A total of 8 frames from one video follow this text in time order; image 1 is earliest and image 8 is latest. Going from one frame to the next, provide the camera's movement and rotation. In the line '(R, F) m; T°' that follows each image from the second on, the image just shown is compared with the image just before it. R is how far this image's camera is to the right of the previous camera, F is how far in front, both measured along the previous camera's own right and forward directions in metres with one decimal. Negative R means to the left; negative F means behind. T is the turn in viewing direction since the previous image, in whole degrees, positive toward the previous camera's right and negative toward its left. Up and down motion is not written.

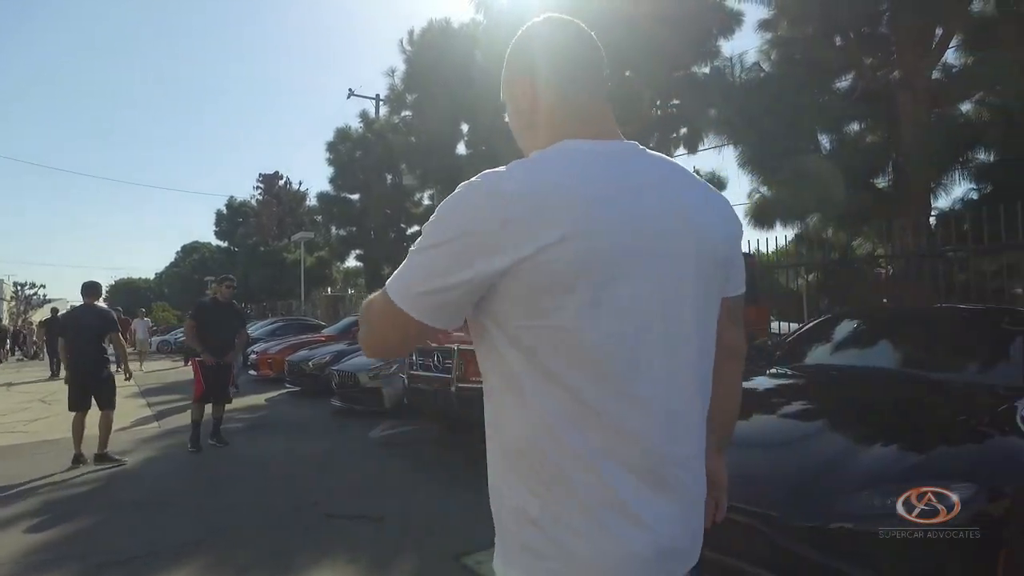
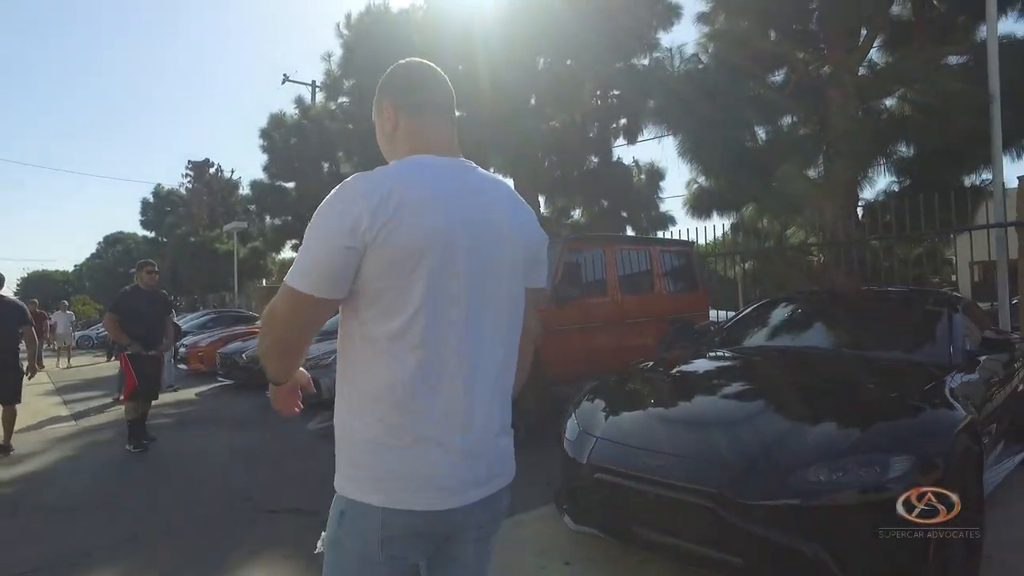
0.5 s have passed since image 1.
(0.0, +0.1) m; +5°
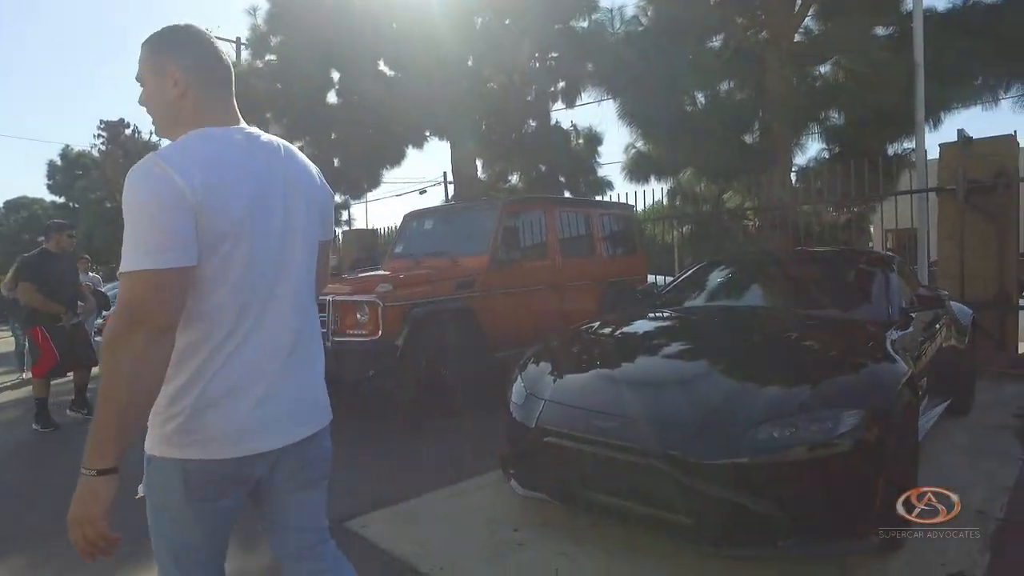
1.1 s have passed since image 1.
(0.0, +0.2) m; +5°
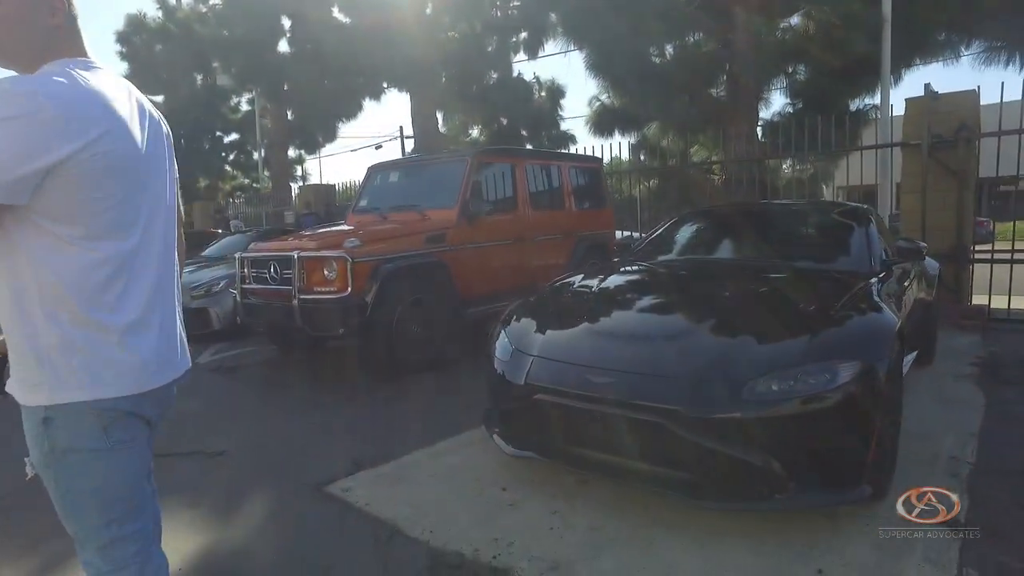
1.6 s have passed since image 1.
(-0.2, +0.2) m; +4°
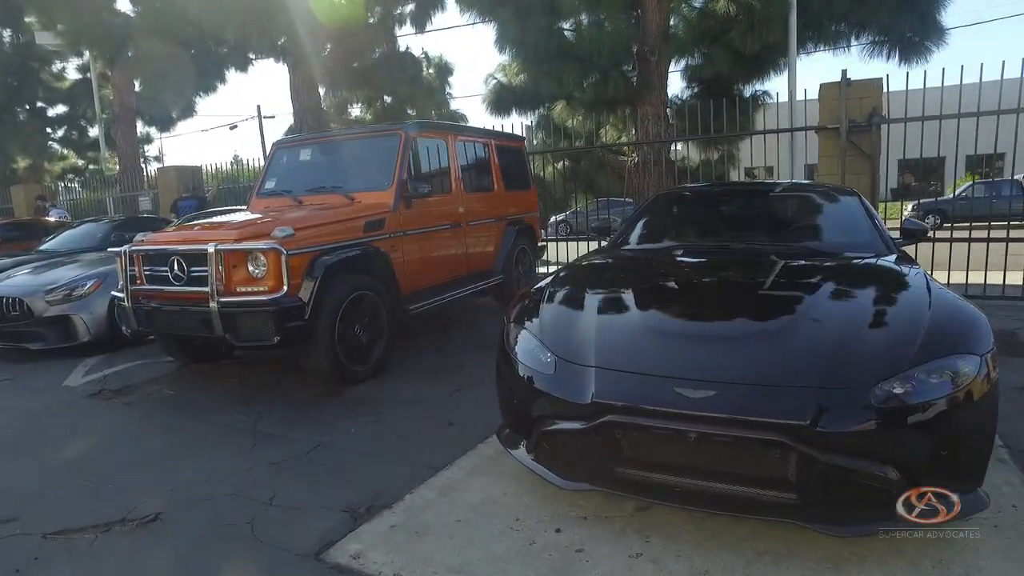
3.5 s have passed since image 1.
(-0.8, +0.8) m; +12°
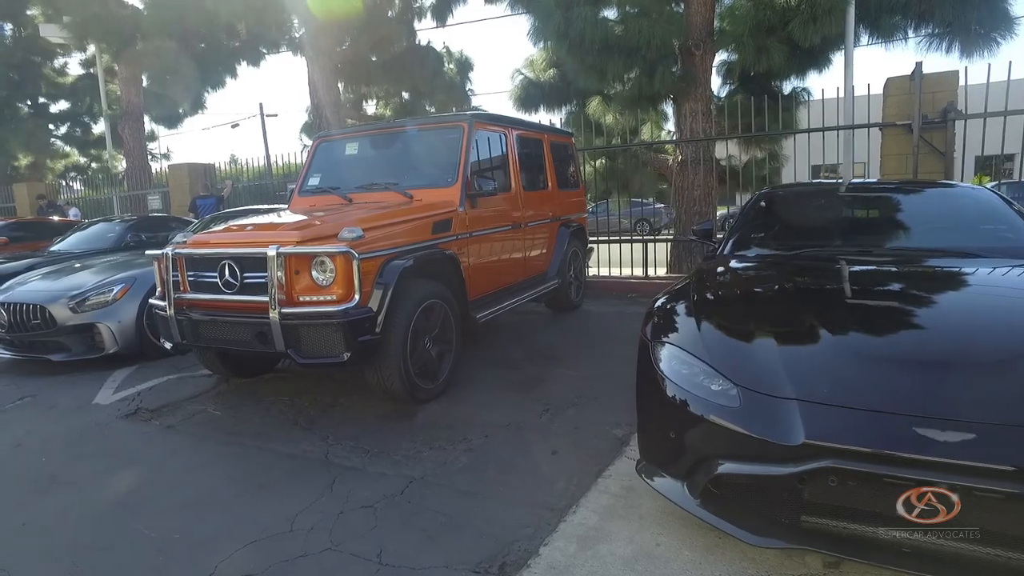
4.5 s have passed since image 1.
(-0.6, +0.5) m; +1°
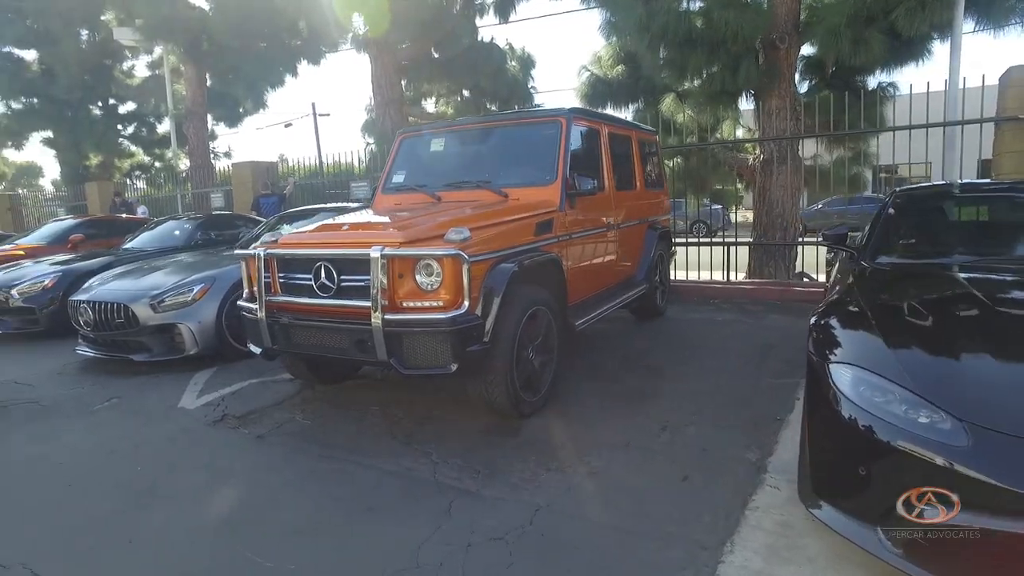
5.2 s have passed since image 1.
(-0.4, +0.3) m; -3°
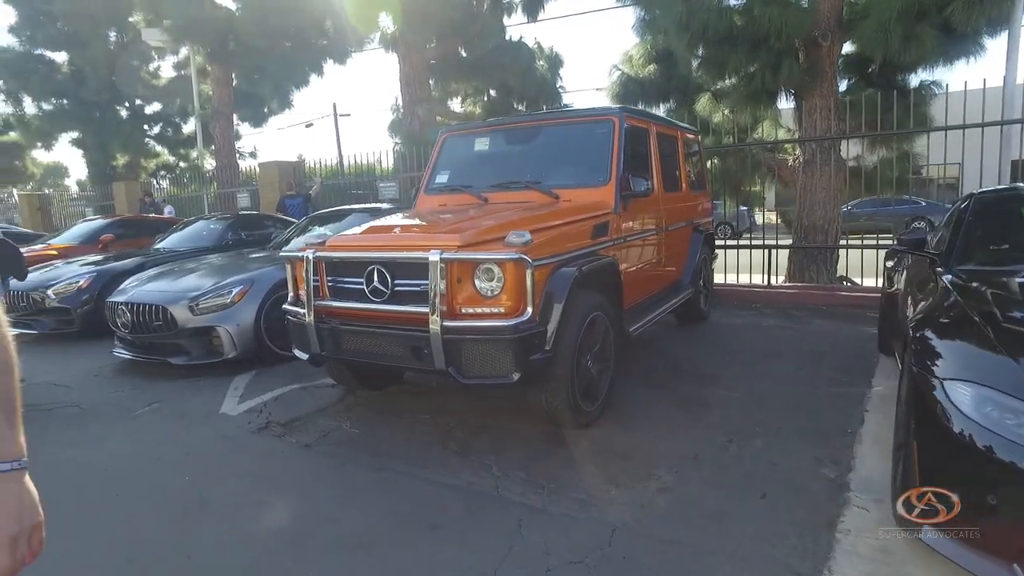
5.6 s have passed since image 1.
(-0.3, +0.2) m; -1°
